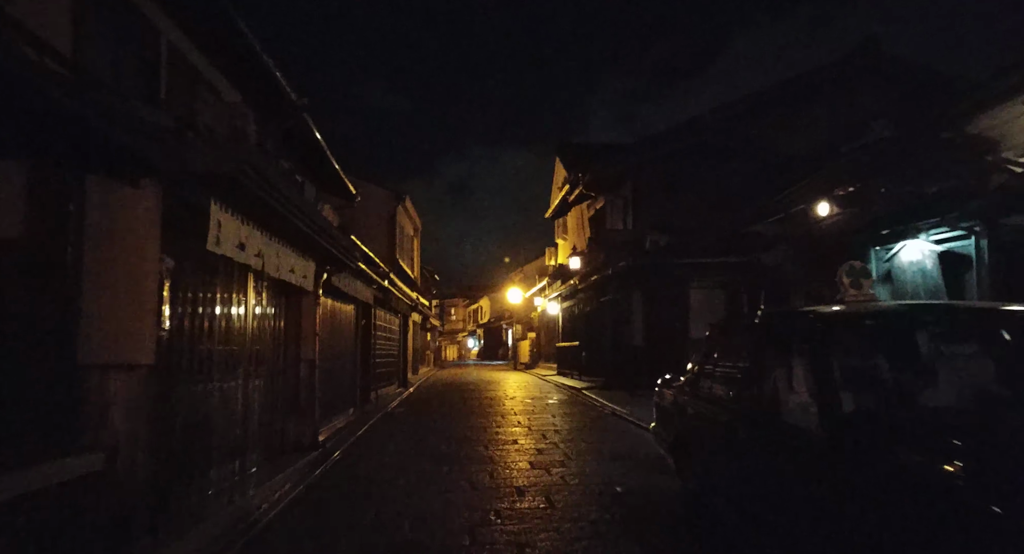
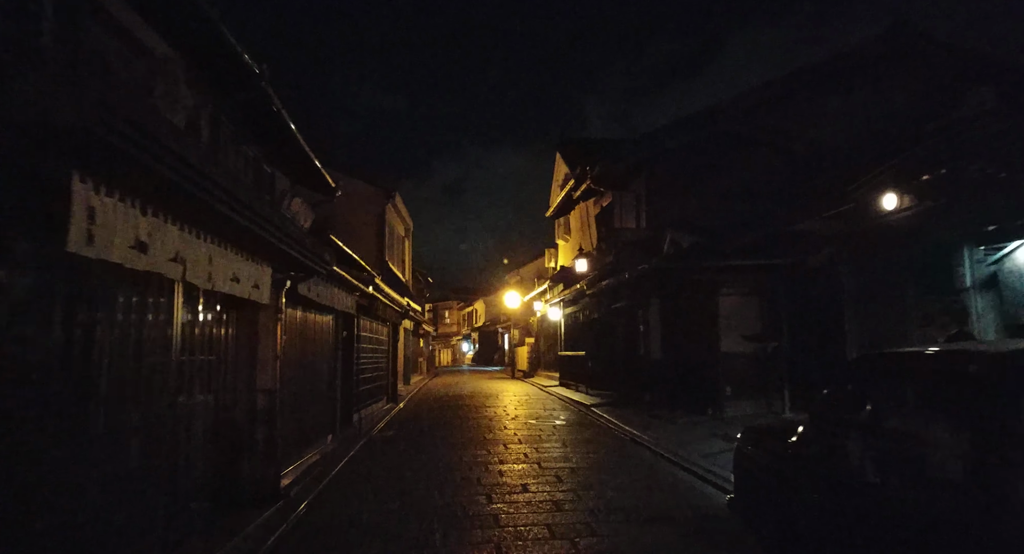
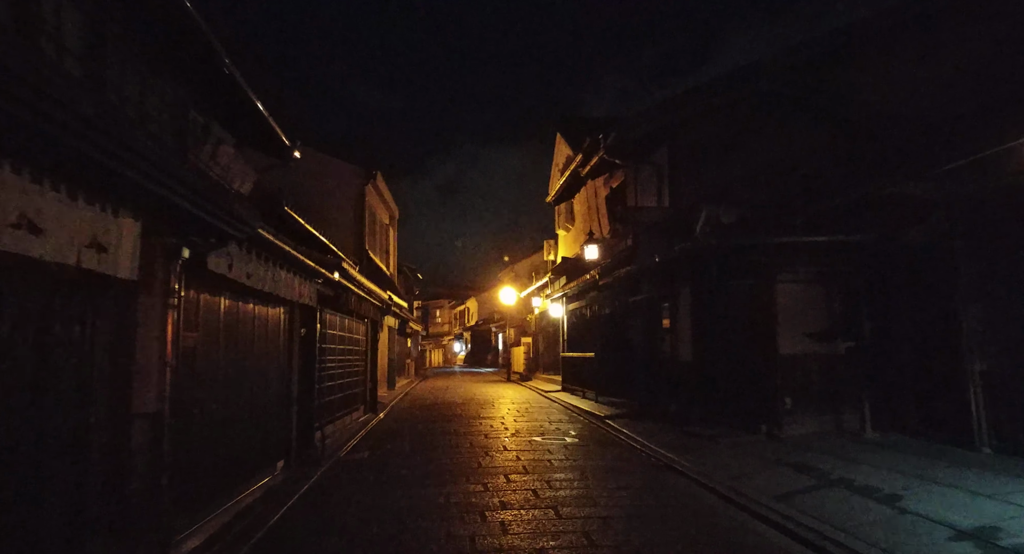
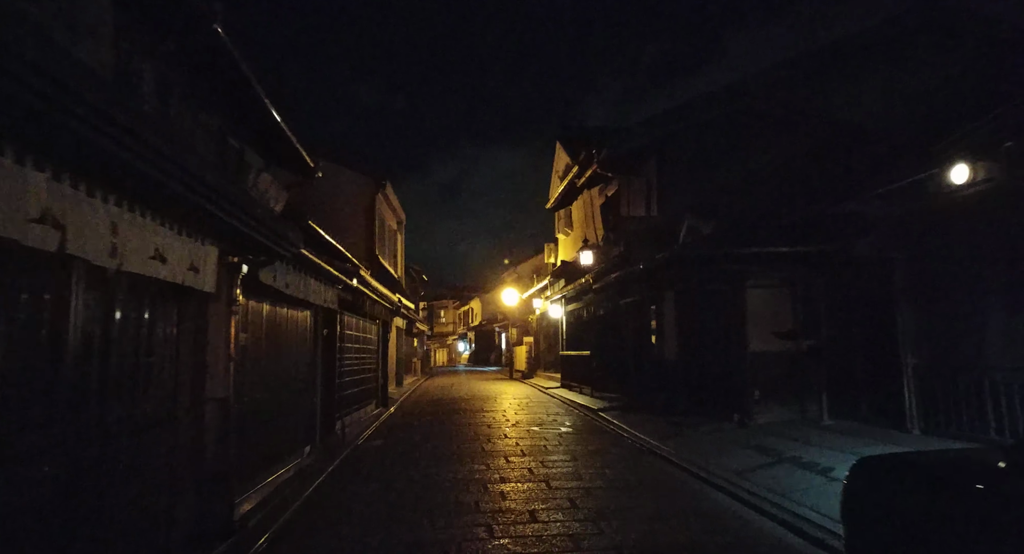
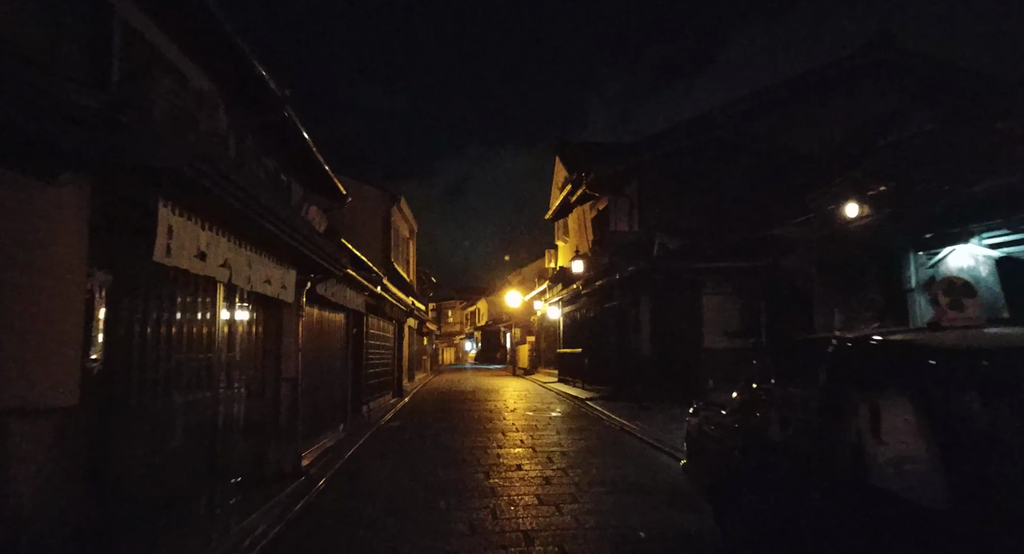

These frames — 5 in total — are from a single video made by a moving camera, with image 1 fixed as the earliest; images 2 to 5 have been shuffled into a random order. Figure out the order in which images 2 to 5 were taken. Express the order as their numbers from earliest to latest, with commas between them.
5, 2, 4, 3
